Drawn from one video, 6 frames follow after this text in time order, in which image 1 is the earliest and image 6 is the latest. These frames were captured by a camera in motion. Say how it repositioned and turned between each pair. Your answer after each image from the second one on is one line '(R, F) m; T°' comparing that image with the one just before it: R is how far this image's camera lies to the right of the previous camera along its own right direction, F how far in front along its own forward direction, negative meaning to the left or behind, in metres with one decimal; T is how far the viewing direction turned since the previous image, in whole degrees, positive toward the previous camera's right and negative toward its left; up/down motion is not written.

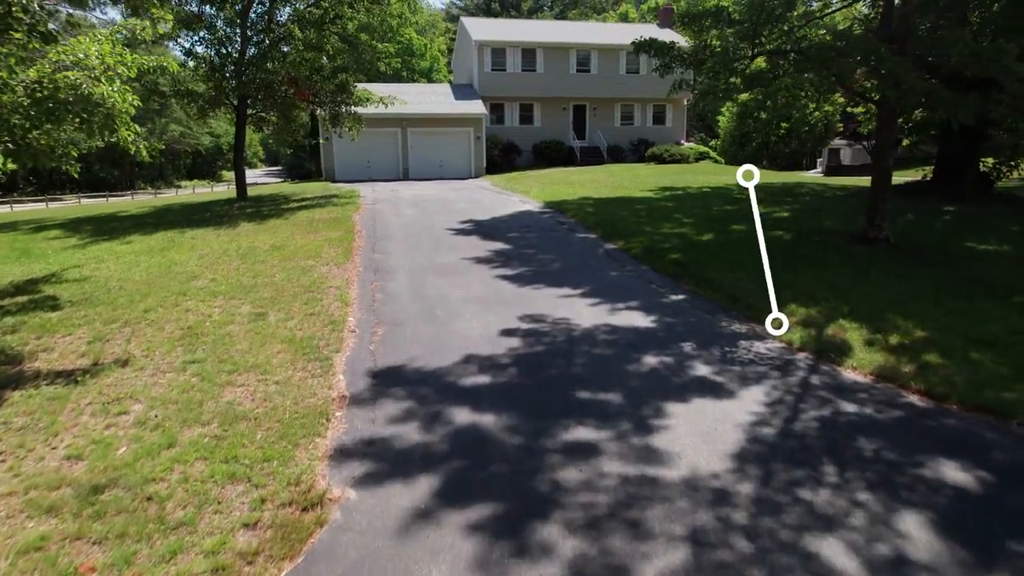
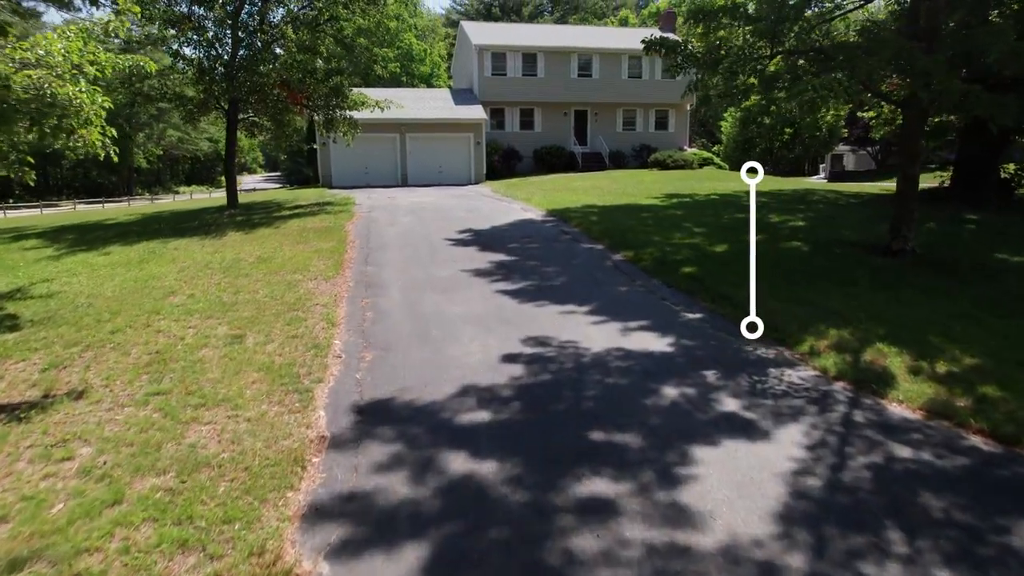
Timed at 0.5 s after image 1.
(0.0, +0.7) m; 0°
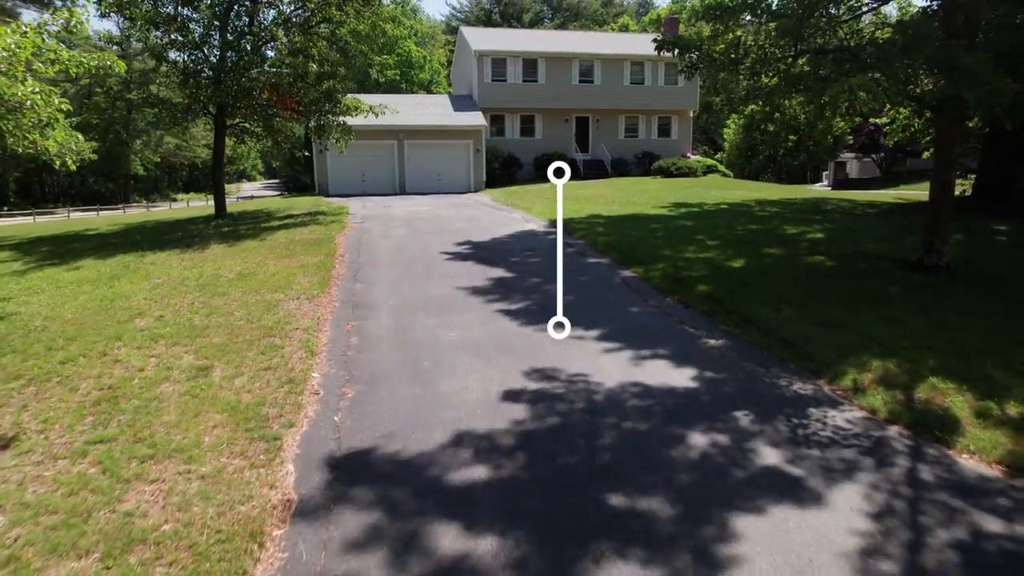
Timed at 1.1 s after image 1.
(0.0, +0.8) m; 0°
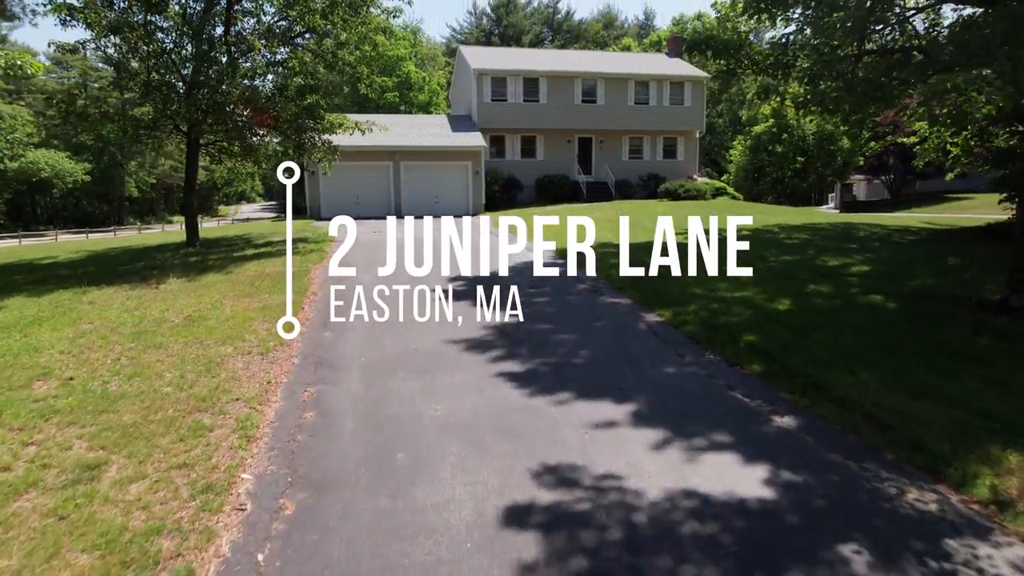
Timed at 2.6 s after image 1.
(0.0, +1.7) m; 0°
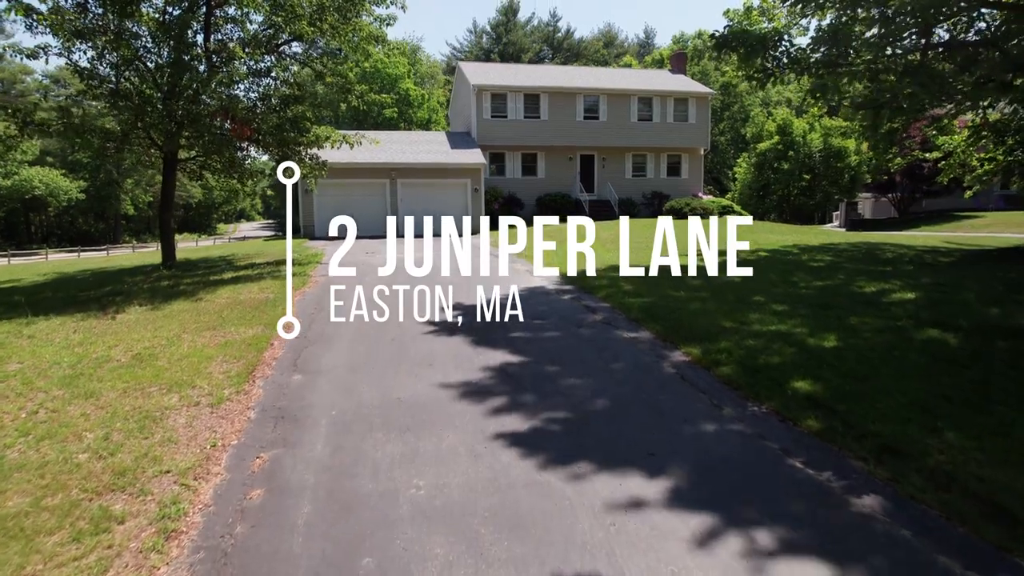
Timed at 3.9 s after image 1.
(0.0, +1.2) m; 0°
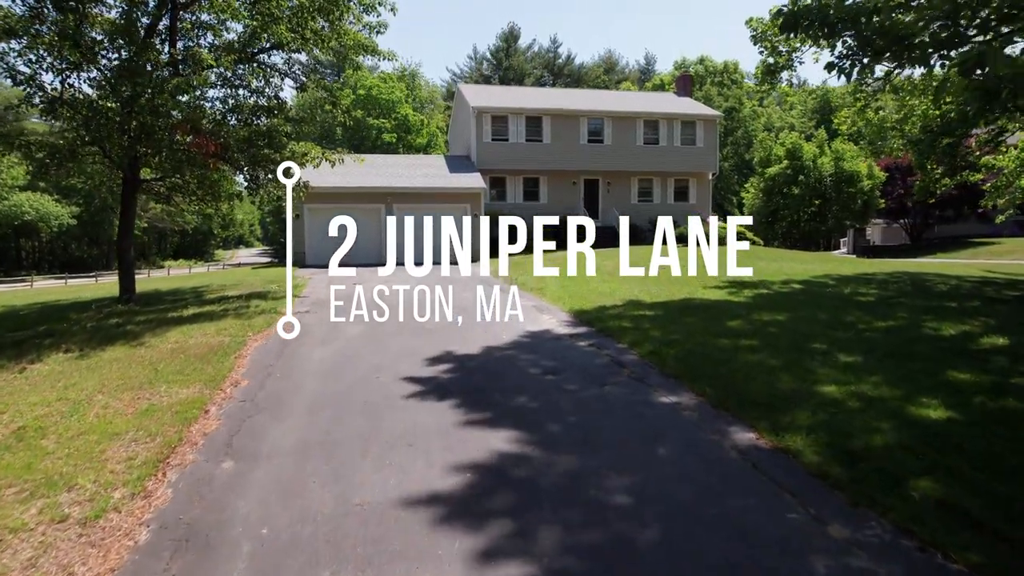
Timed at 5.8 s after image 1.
(-0.1, +1.8) m; 0°
